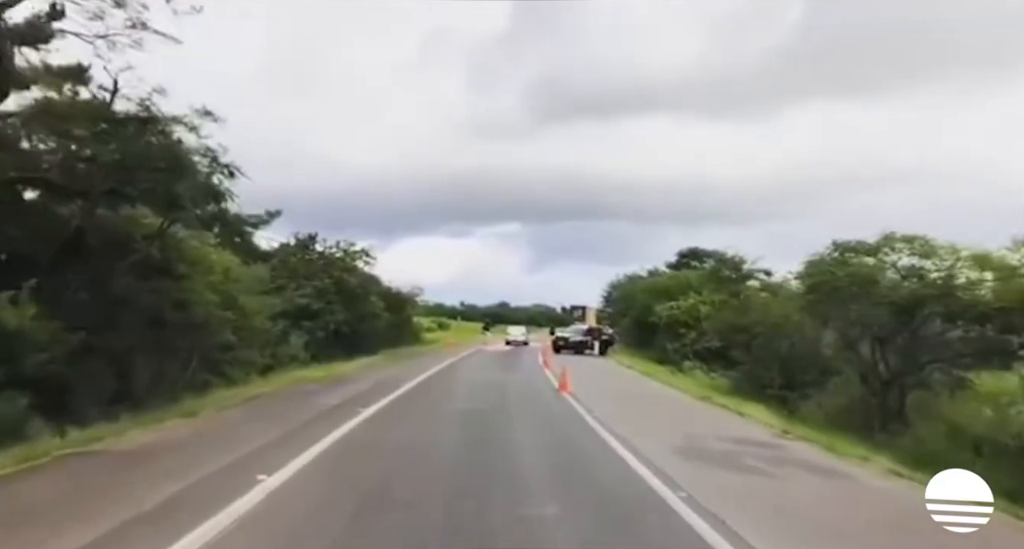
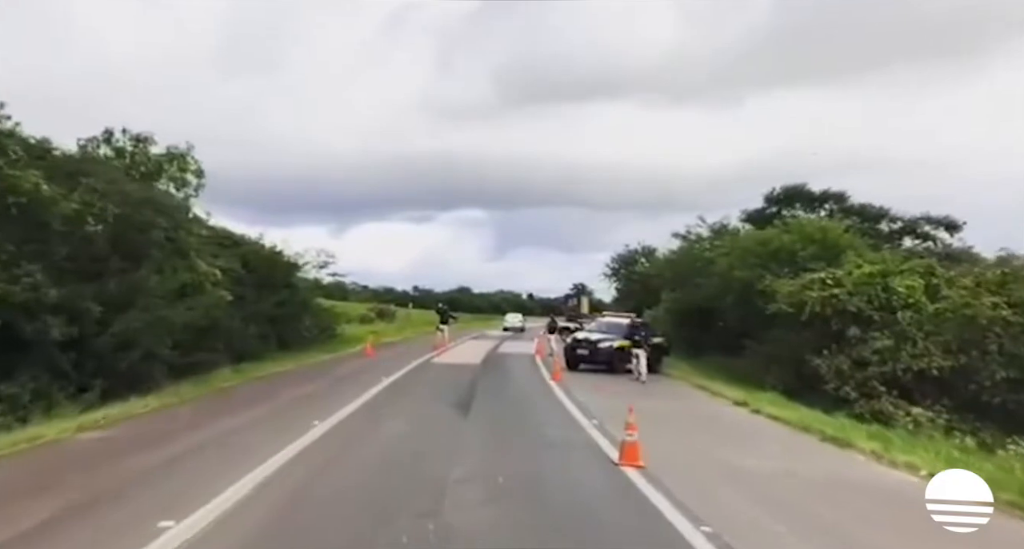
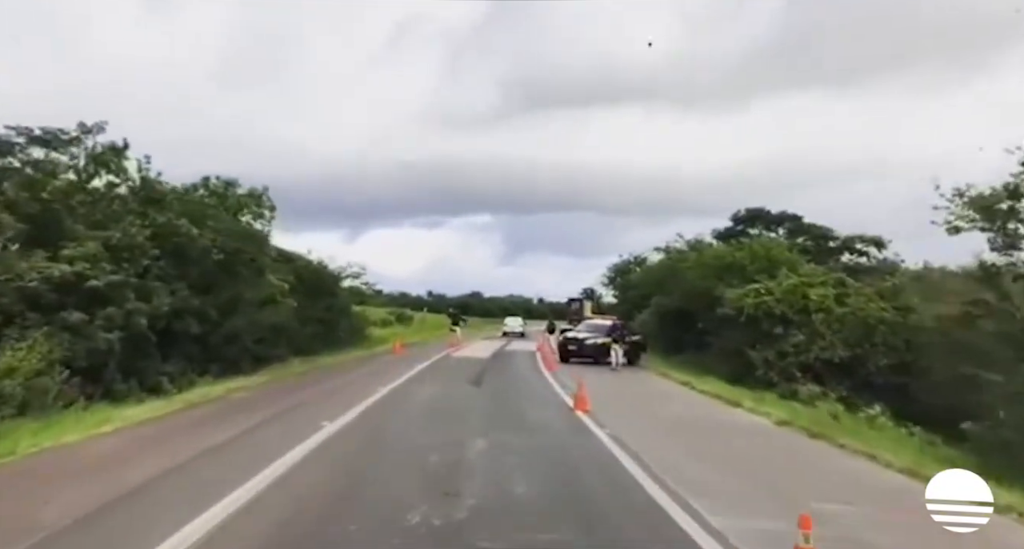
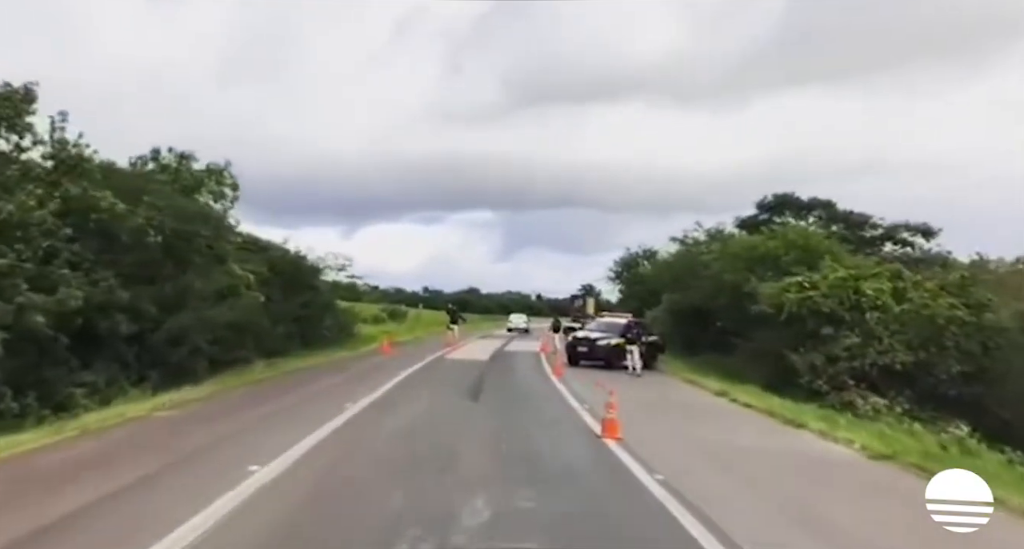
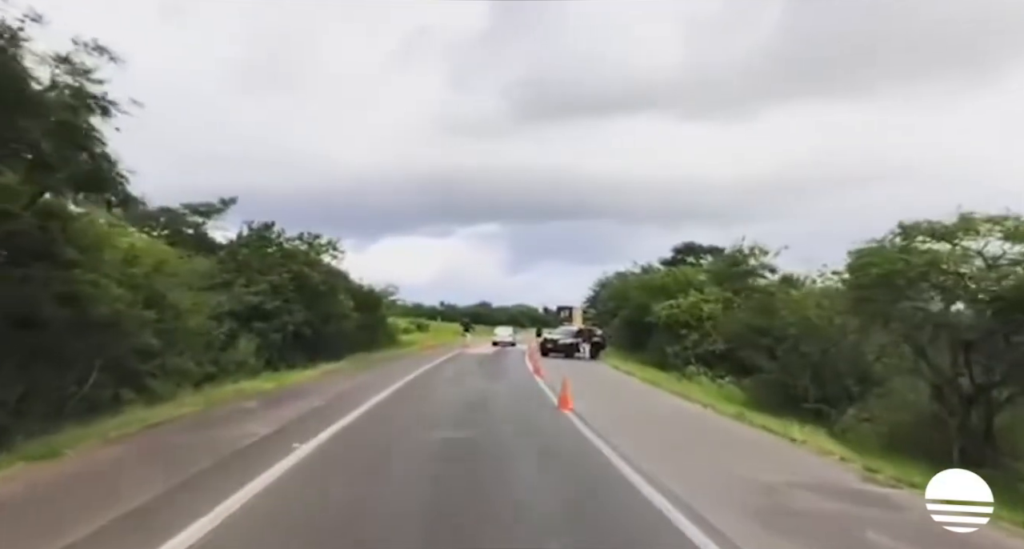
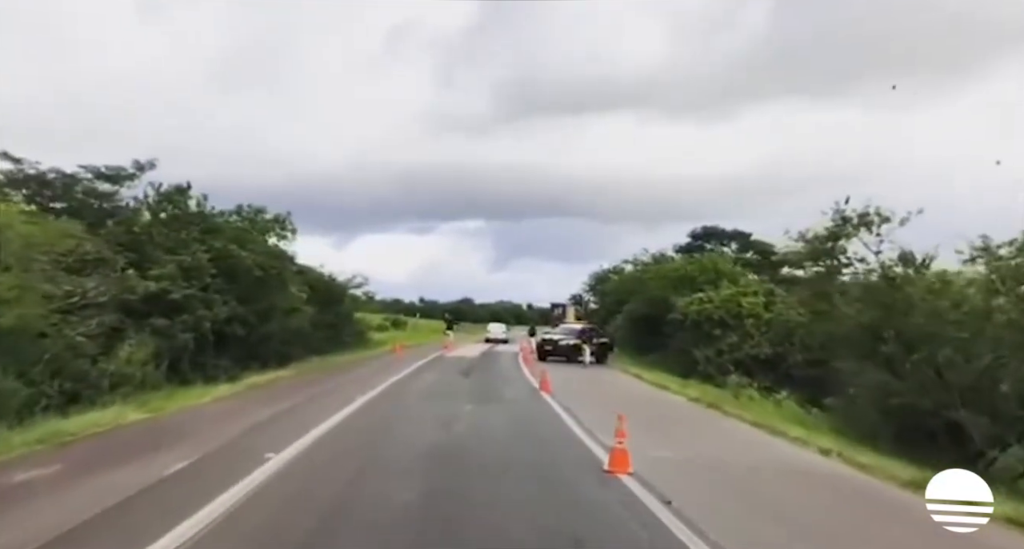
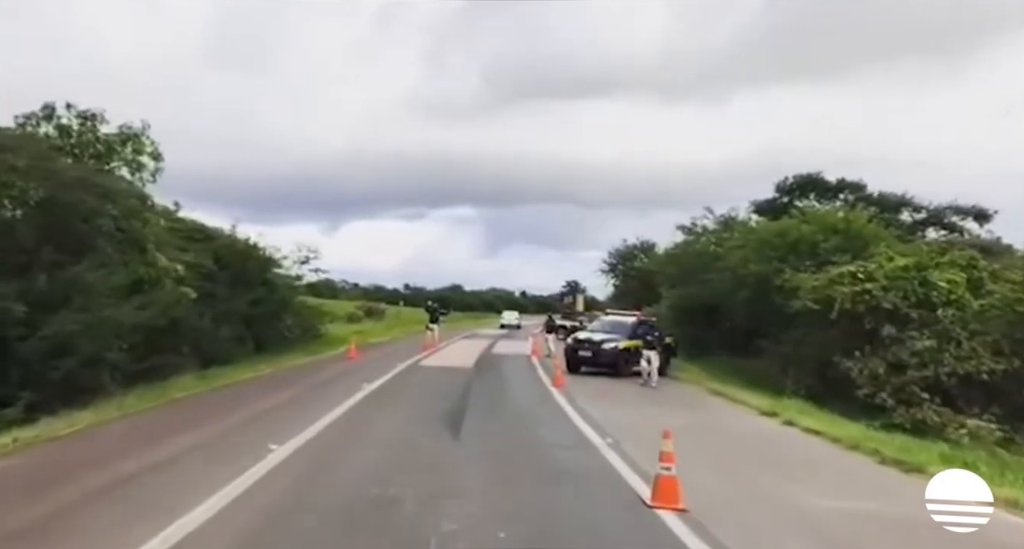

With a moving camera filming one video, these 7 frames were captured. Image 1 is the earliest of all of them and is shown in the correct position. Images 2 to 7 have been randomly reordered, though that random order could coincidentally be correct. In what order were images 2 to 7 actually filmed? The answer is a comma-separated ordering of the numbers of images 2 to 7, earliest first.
5, 6, 3, 4, 2, 7
